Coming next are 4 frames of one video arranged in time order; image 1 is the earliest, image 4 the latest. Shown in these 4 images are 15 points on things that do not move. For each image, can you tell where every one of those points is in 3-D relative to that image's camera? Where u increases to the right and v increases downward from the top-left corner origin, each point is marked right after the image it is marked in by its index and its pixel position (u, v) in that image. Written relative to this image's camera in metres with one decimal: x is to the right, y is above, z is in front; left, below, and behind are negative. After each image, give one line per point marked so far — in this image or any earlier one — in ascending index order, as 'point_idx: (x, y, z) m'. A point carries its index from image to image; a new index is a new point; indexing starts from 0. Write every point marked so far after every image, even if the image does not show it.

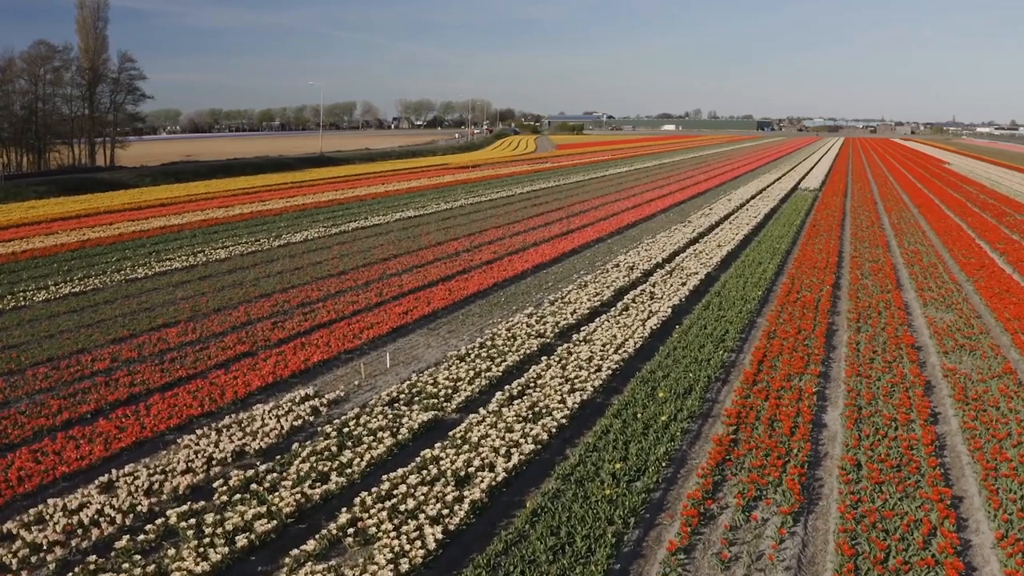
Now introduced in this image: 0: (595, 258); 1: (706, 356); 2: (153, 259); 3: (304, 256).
0: (+2.2, +0.8, +18.6) m
1: (+3.0, -1.1, +10.9) m
2: (-10.2, +0.8, +19.9) m
3: (-5.8, +0.9, +19.5) m
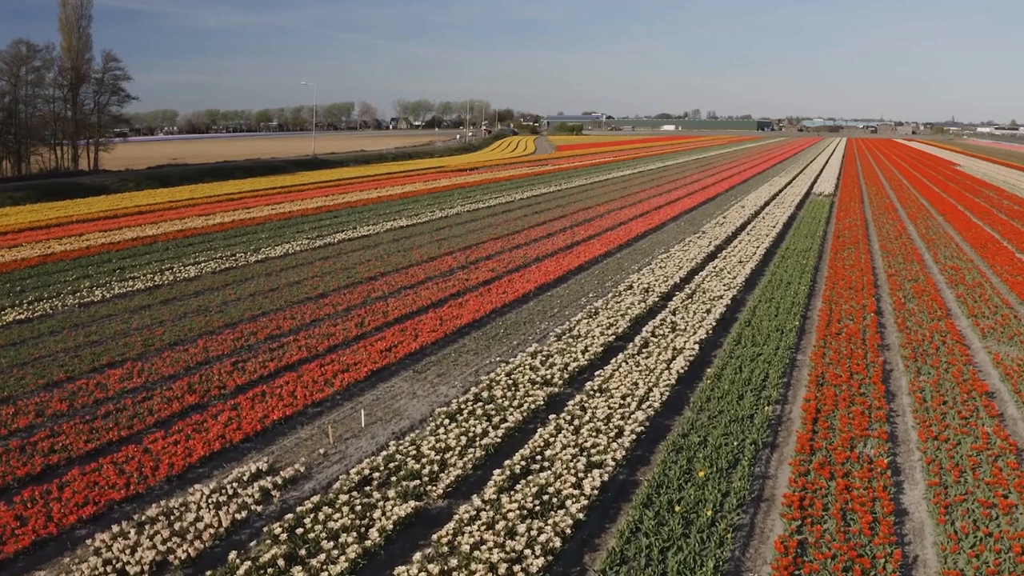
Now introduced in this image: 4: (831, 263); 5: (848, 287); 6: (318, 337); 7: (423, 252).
0: (+2.2, +0.3, +16.8) m
1: (+3.1, -1.6, +9.0) m
2: (-10.2, +0.3, +18.0) m
3: (-5.8, +0.3, +17.6) m
4: (+8.4, +0.7, +18.5) m
5: (+7.6, 0.0, +15.8) m
6: (-3.4, -0.9, +12.2) m
7: (-2.6, +1.0, +19.9) m
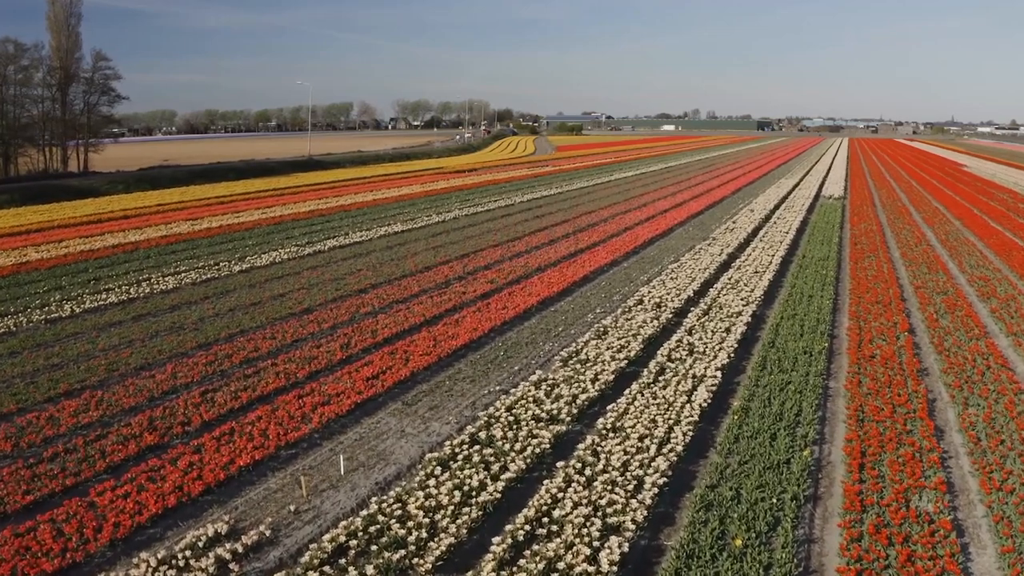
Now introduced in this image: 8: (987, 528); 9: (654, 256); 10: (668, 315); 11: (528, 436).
0: (+2.2, 0.0, +15.6) m
1: (+3.1, -1.9, +7.9) m
2: (-10.2, 0.0, +16.8) m
3: (-5.8, 0.0, +16.4) m
4: (+8.5, +0.4, +17.4) m
5: (+7.6, -0.3, +14.7) m
6: (-3.4, -1.2, +11.0) m
7: (-2.6, +0.7, +18.8) m
8: (+4.8, -2.4, +7.1) m
9: (+3.9, +0.9, +19.2) m
10: (+2.9, -0.5, +13.1) m
11: (+0.2, -1.7, +8.2) m
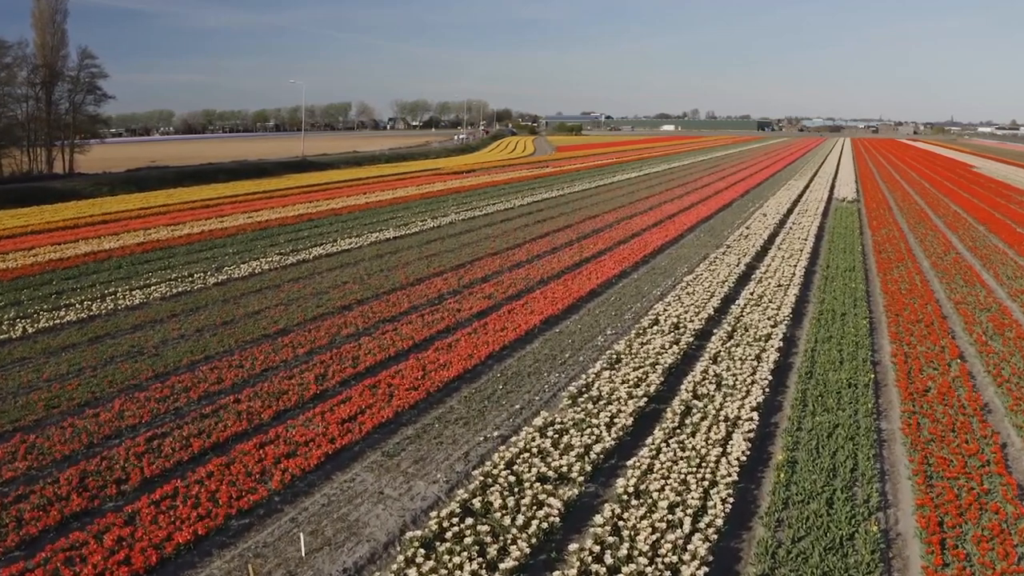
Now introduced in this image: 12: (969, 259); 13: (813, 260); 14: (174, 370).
0: (+2.2, -0.4, +14.1) m
1: (+3.1, -2.3, +6.4) m
2: (-10.2, -0.4, +15.3) m
3: (-5.8, -0.3, +14.9) m
4: (+8.4, 0.0, +15.9) m
5: (+7.6, -0.6, +13.2) m
6: (-3.4, -1.5, +9.5) m
7: (-2.6, +0.4, +17.3) m
8: (+4.8, -2.7, +5.6) m
9: (+3.9, +0.5, +17.7) m
10: (+2.9, -0.8, +11.6) m
11: (+0.2, -2.1, +6.8) m
12: (+13.0, +0.8, +19.9) m
13: (+8.2, +0.8, +19.1) m
14: (-5.3, -1.3, +11.0) m
